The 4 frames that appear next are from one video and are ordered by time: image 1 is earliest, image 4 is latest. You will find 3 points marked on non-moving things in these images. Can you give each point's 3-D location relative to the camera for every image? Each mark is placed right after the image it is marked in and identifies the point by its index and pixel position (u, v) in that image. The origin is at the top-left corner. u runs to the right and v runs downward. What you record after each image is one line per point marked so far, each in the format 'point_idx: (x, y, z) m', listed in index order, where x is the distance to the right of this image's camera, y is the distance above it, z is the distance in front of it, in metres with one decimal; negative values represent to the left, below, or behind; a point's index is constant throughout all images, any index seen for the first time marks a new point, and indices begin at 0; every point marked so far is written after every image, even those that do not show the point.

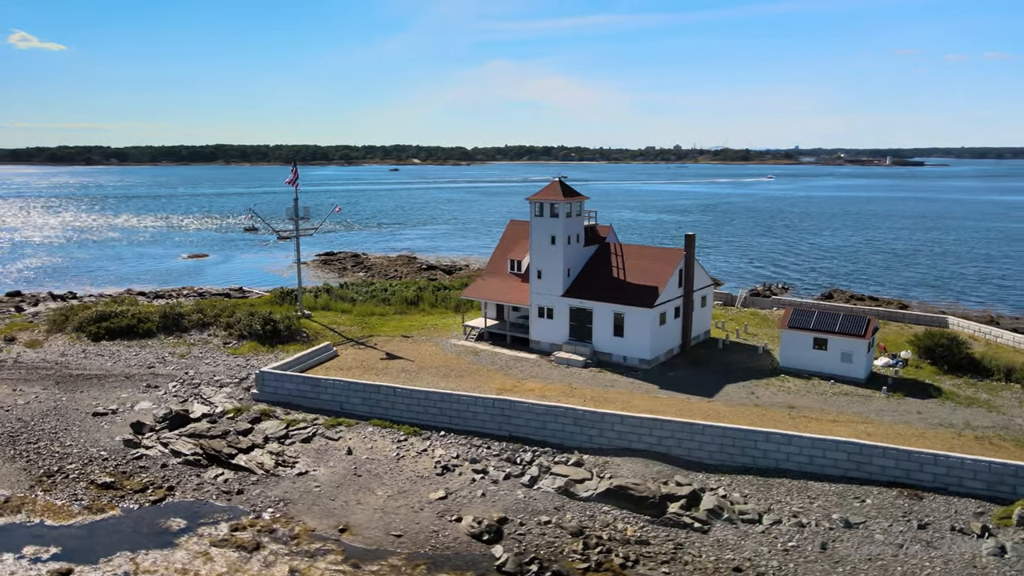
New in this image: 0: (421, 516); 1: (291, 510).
0: (-2.3, -5.7, +18.6) m
1: (-5.6, -5.6, +19.0) m
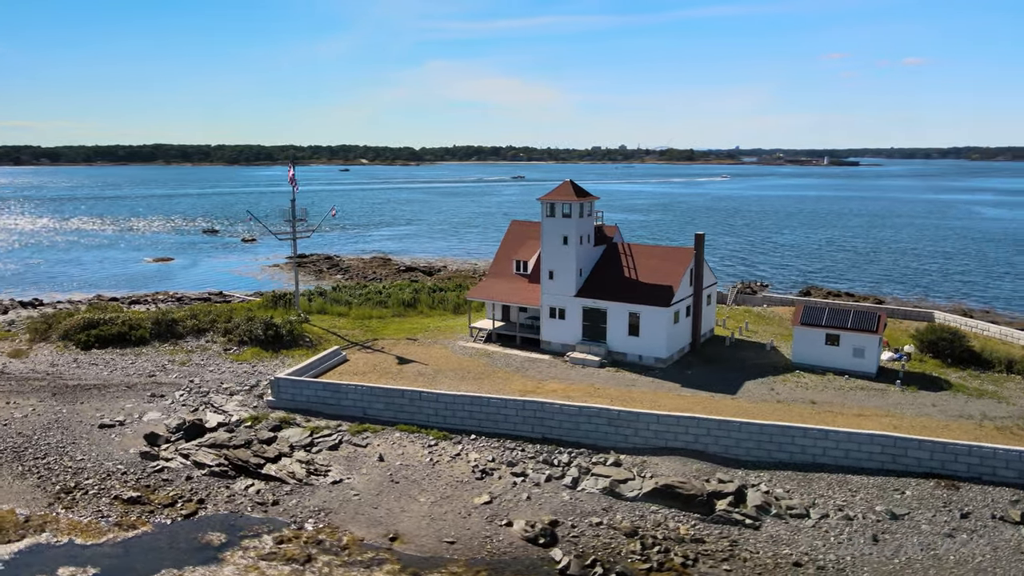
0: (-1.0, -5.7, +18.3) m
1: (-4.4, -5.7, +18.5) m
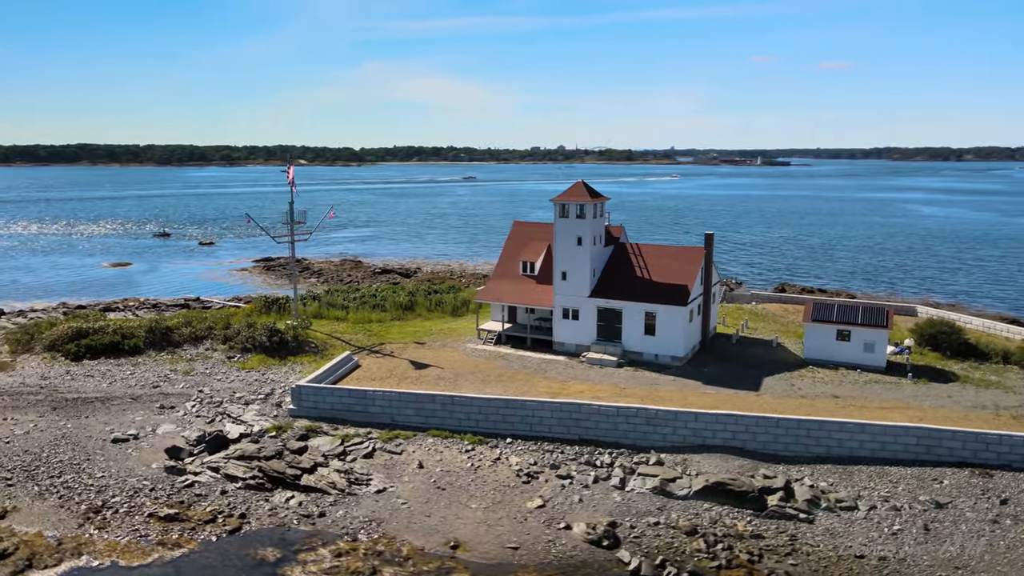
0: (+0.4, -5.8, +18.1) m
1: (-3.0, -5.8, +18.0) m
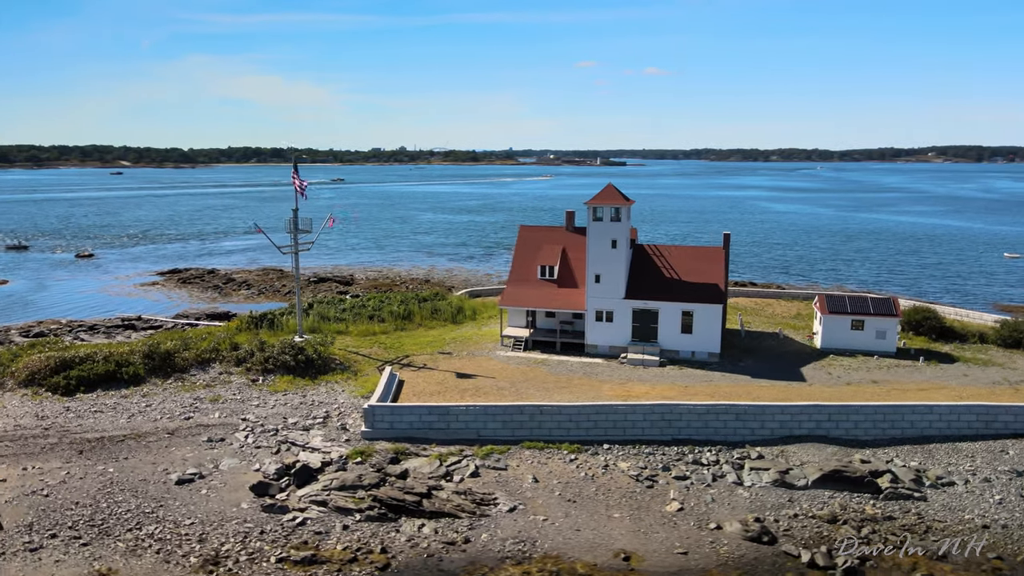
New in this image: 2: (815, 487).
0: (+4.1, -5.9, +18.2) m
1: (+0.8, -6.1, +17.5) m
2: (+8.1, -5.3, +20.0) m
